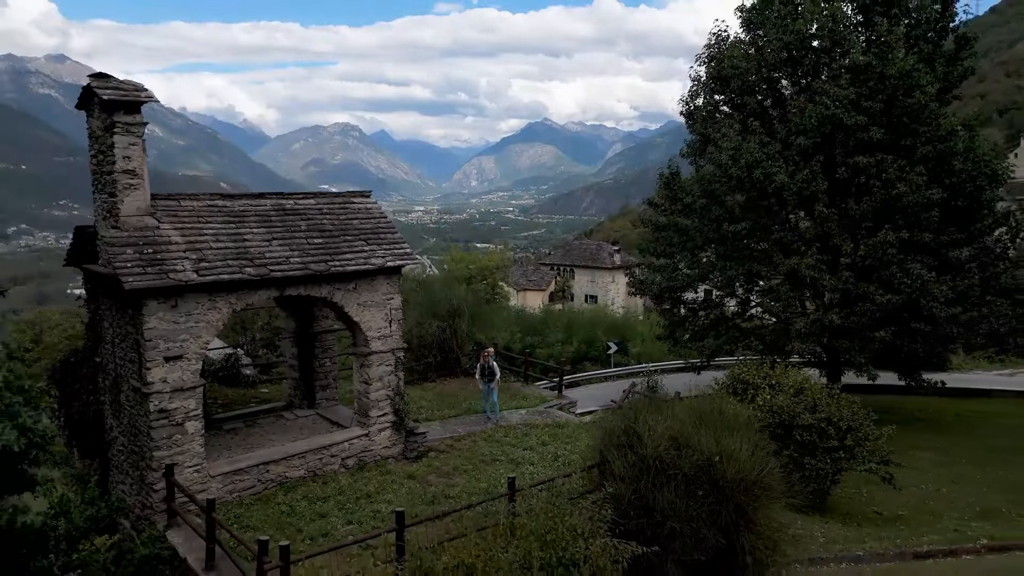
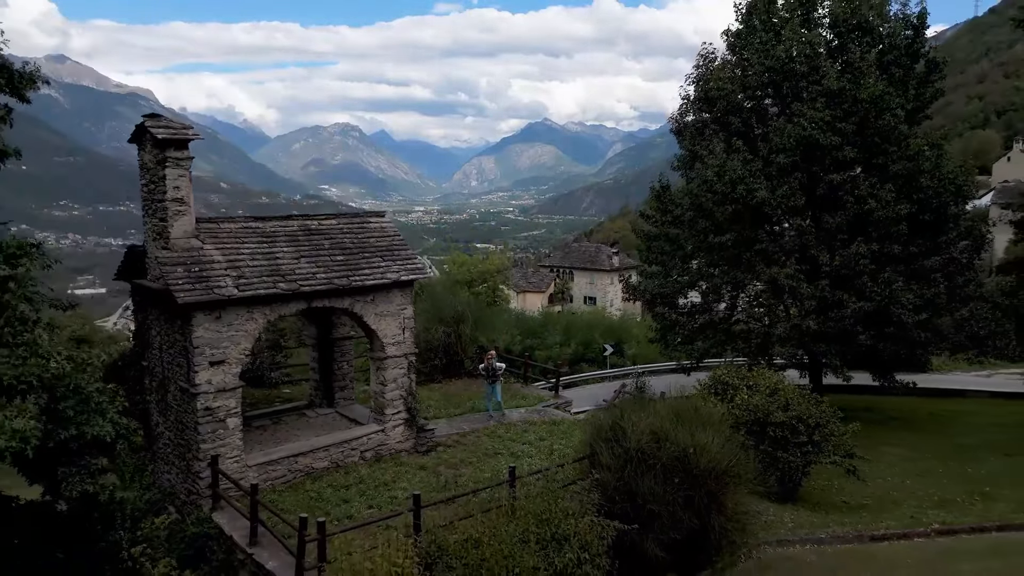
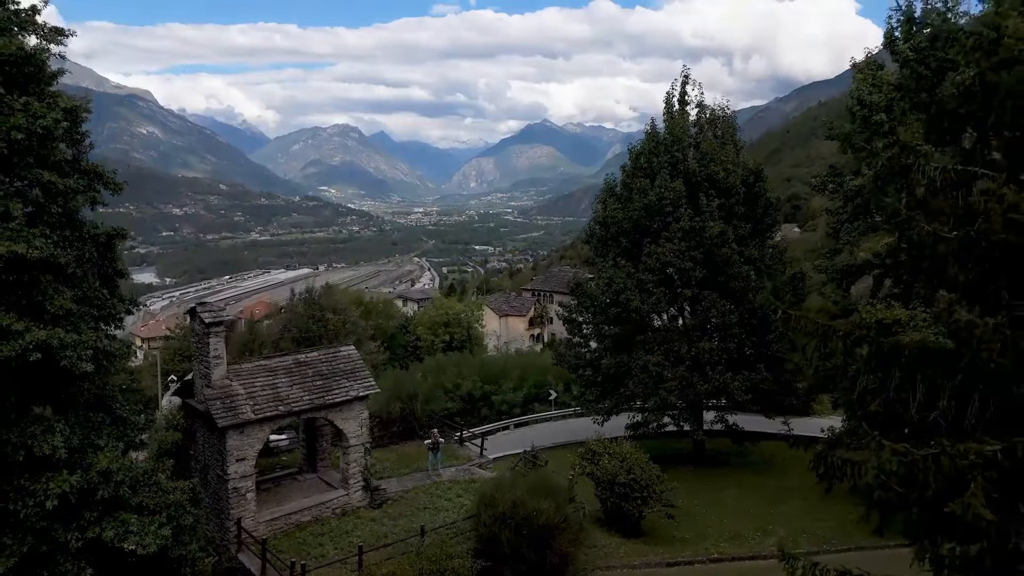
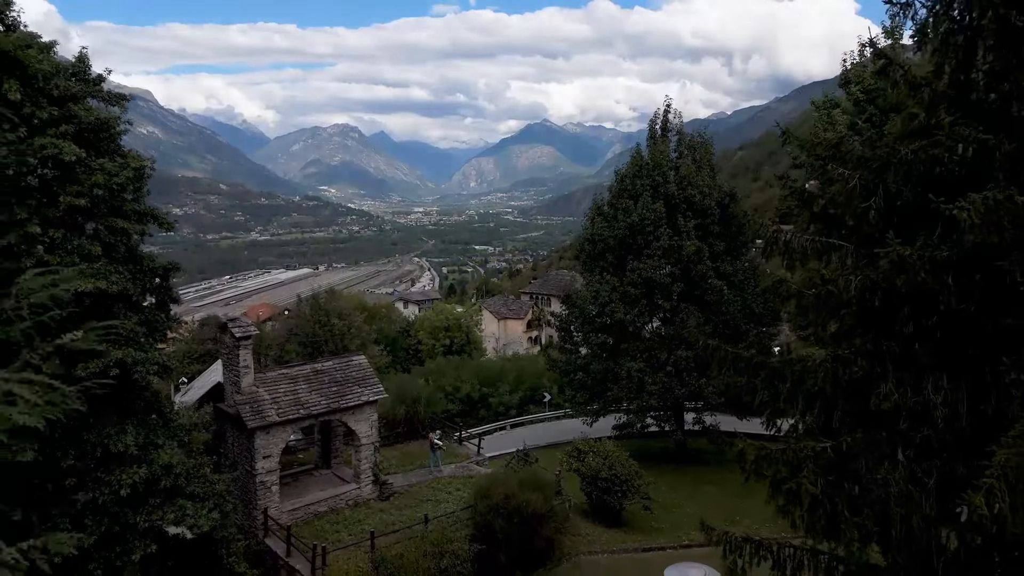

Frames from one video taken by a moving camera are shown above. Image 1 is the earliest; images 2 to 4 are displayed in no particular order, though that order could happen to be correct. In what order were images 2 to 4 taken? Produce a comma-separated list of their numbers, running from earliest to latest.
2, 3, 4
